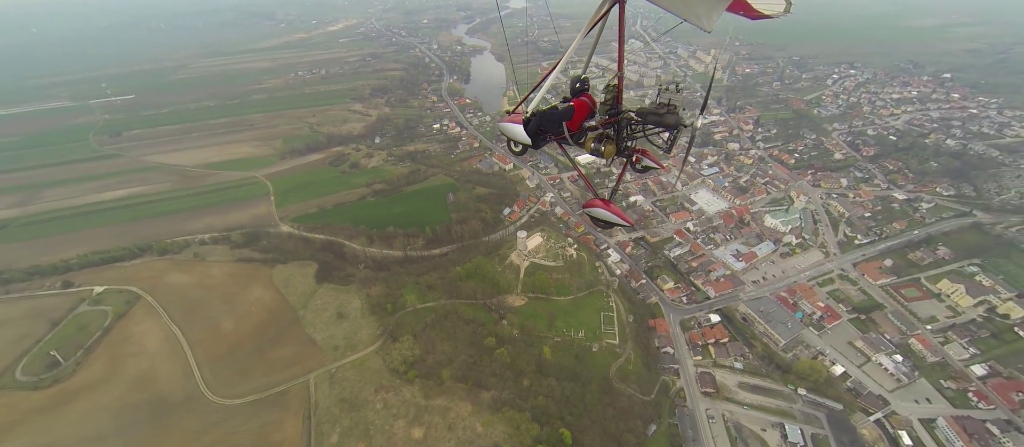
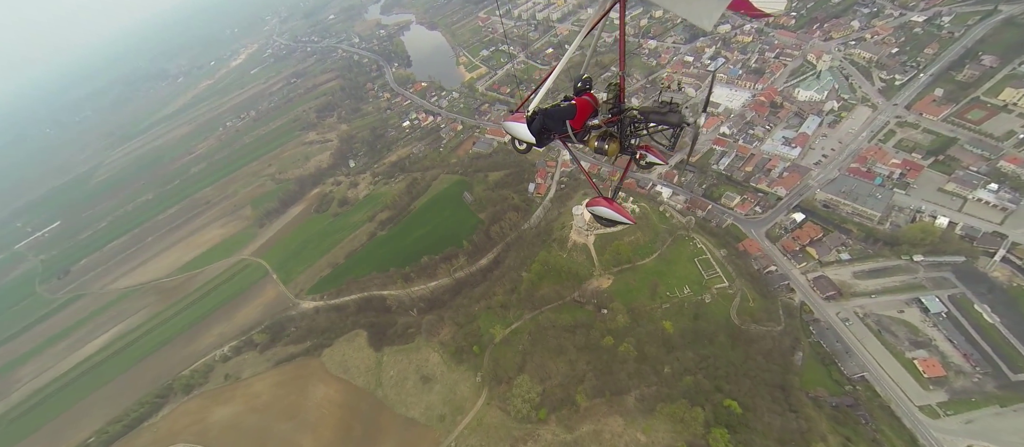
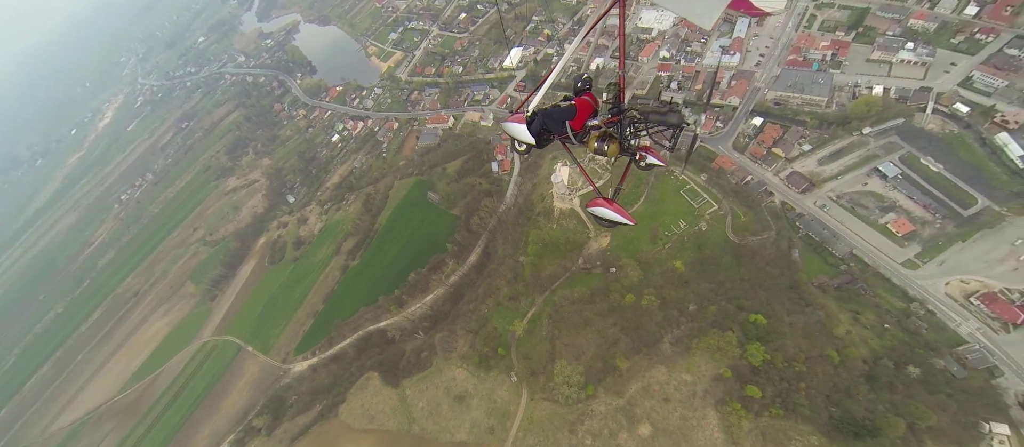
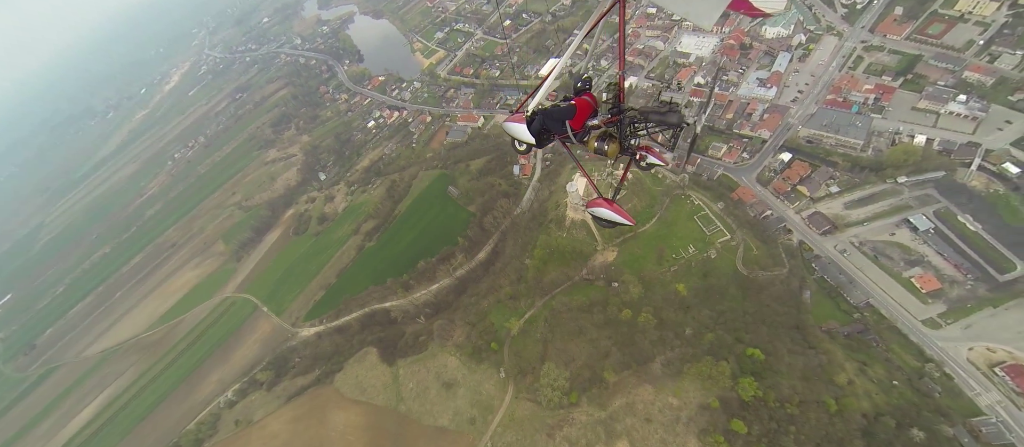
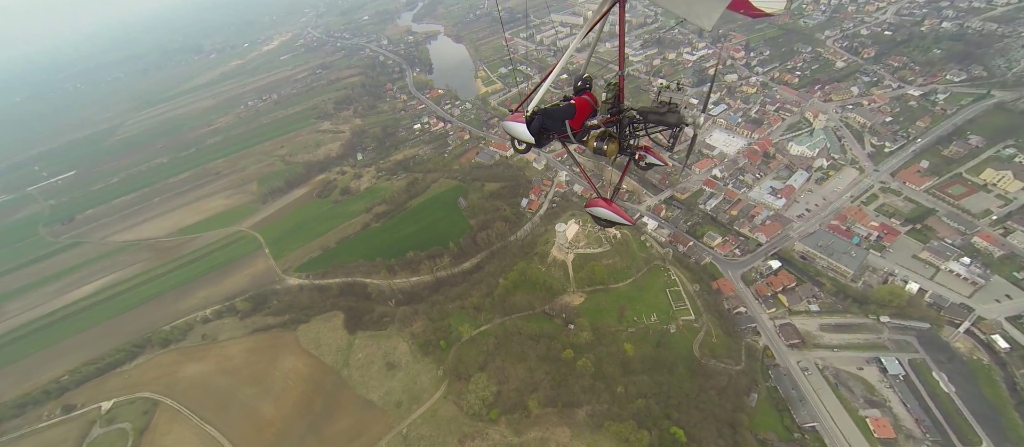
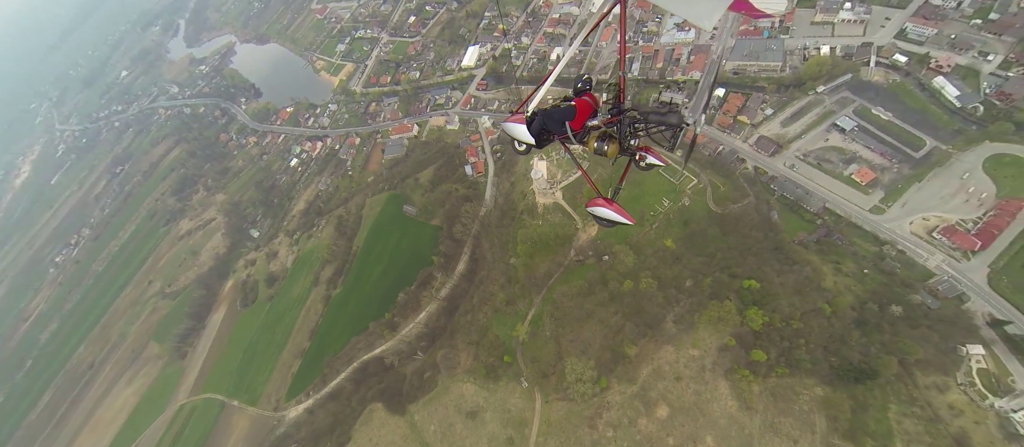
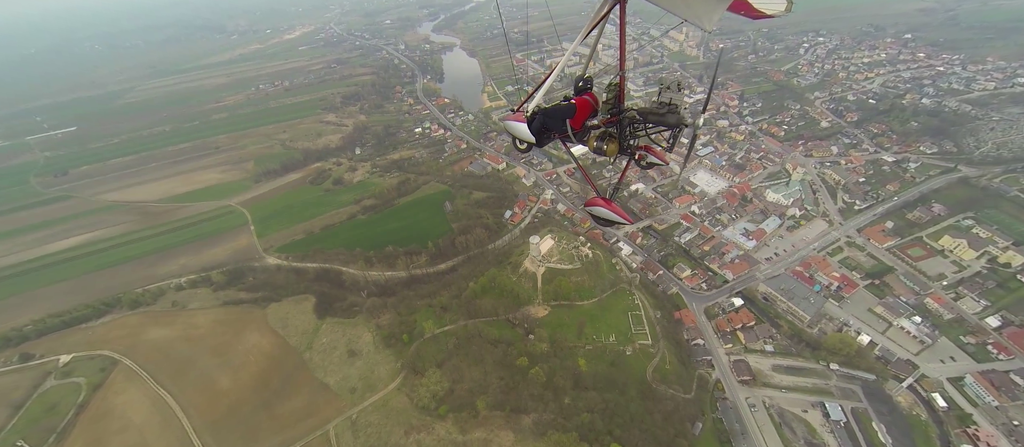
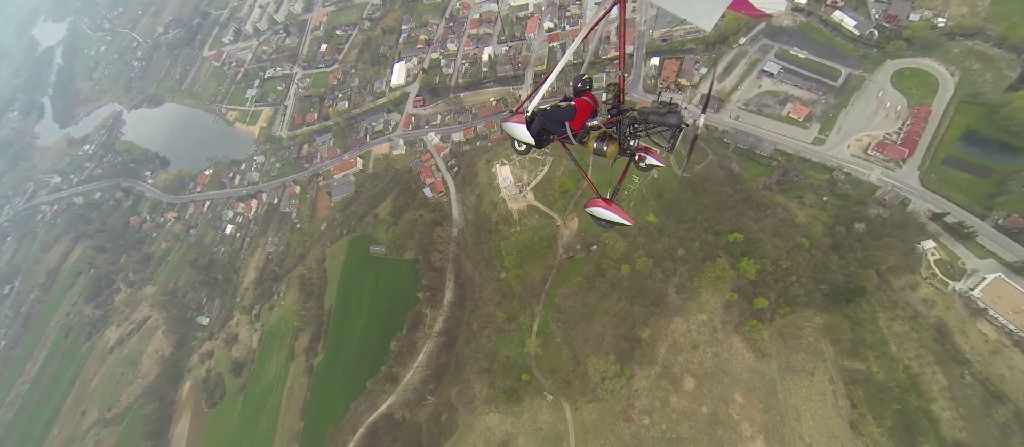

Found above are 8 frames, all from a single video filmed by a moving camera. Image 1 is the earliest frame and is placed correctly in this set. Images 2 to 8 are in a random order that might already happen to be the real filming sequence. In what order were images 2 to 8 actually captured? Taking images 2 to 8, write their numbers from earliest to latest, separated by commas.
7, 5, 2, 4, 3, 6, 8
